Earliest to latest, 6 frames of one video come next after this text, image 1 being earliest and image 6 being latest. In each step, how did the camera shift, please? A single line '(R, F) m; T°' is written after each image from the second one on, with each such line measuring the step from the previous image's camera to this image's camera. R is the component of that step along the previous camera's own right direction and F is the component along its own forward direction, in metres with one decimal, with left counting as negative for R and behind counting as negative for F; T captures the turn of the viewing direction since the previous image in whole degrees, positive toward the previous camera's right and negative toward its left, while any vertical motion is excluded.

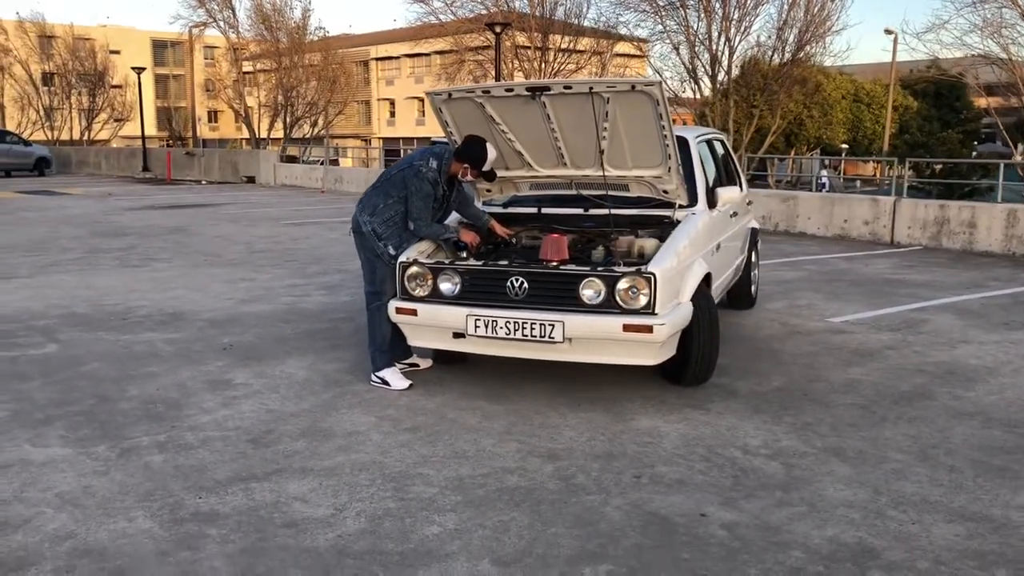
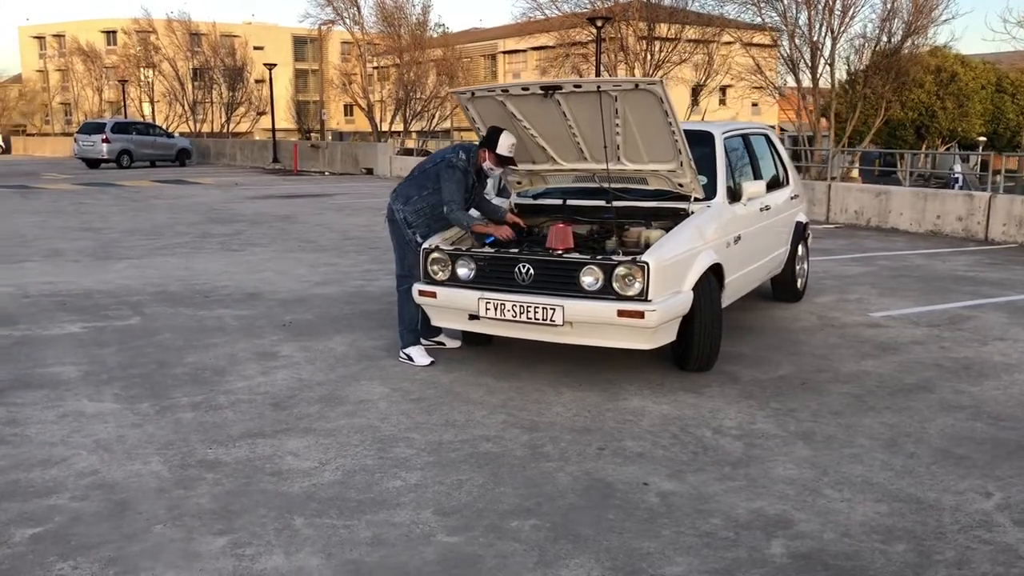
(+0.7, -0.3) m; -8°
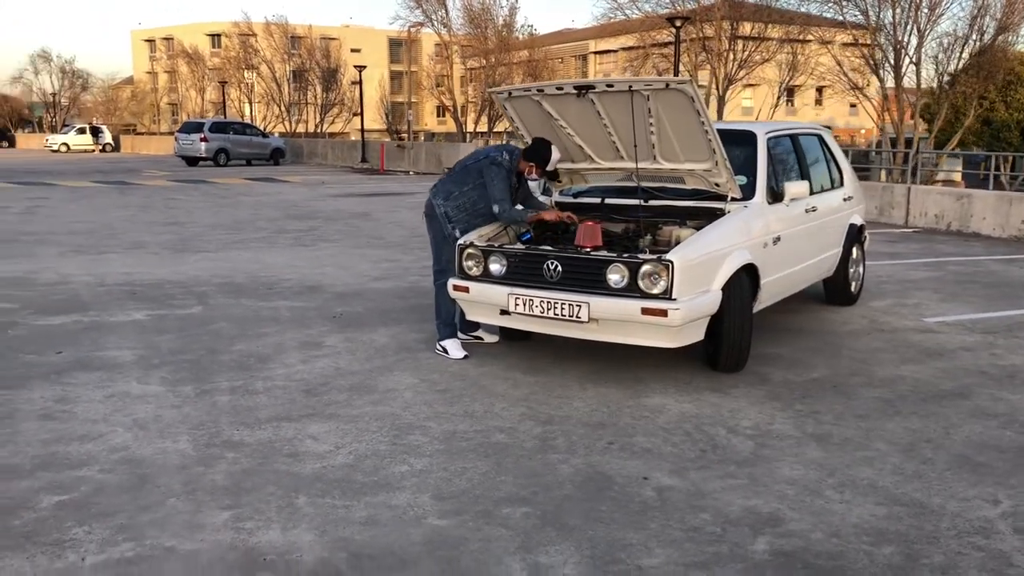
(+0.3, -0.1) m; -5°
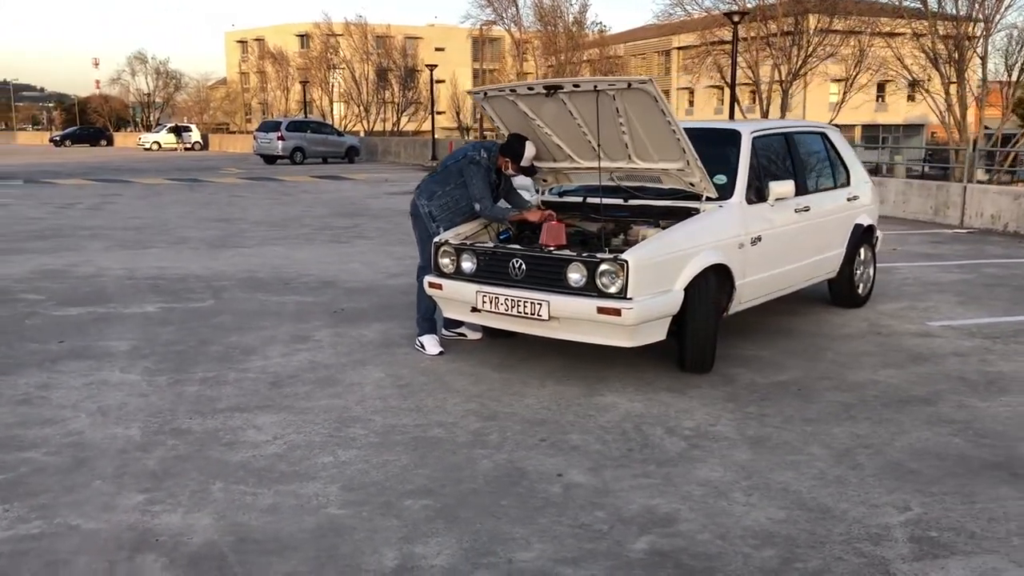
(+0.7, 0.0) m; -5°
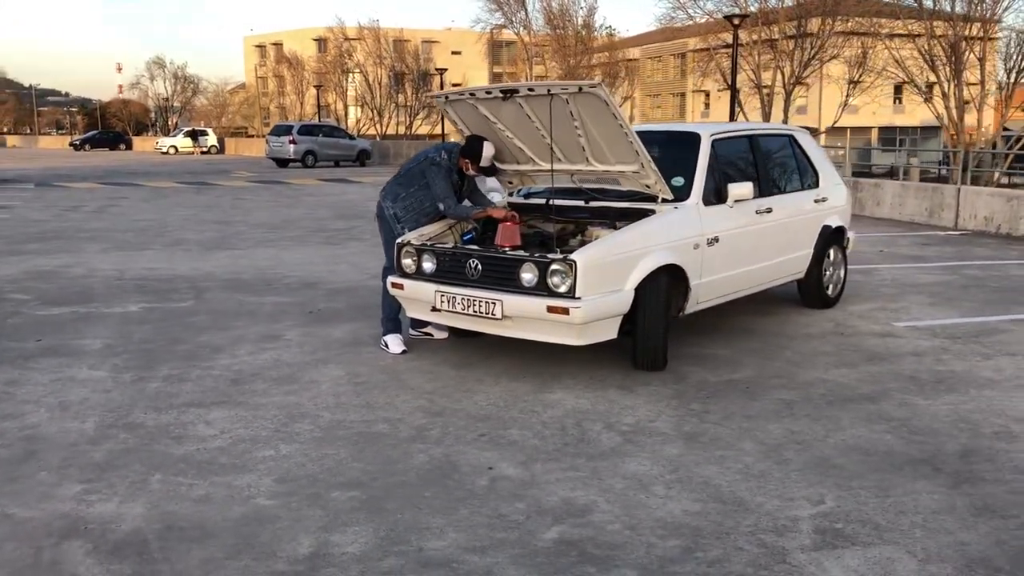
(+0.4, -0.1) m; -1°
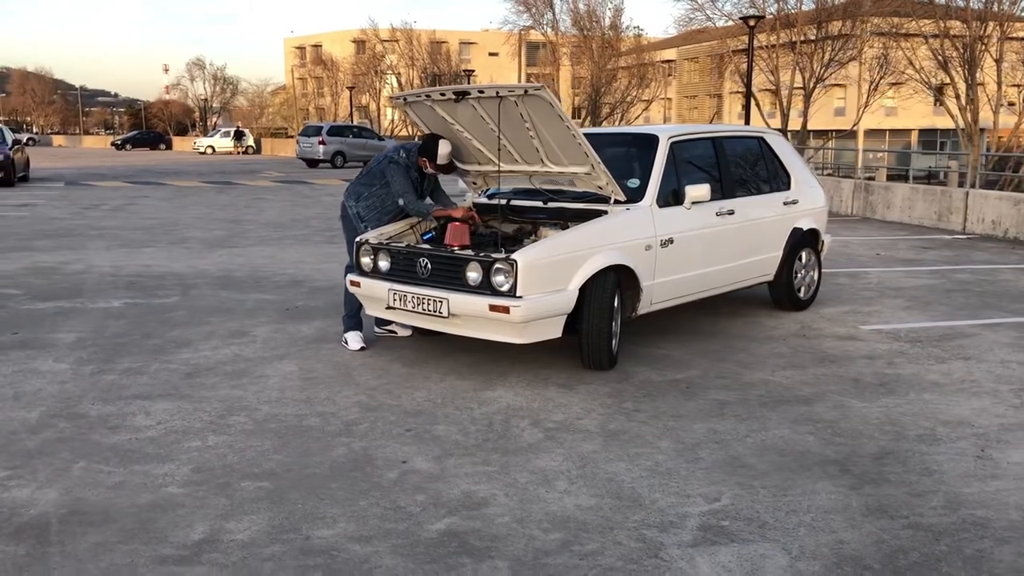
(+0.5, -0.1) m; -2°
